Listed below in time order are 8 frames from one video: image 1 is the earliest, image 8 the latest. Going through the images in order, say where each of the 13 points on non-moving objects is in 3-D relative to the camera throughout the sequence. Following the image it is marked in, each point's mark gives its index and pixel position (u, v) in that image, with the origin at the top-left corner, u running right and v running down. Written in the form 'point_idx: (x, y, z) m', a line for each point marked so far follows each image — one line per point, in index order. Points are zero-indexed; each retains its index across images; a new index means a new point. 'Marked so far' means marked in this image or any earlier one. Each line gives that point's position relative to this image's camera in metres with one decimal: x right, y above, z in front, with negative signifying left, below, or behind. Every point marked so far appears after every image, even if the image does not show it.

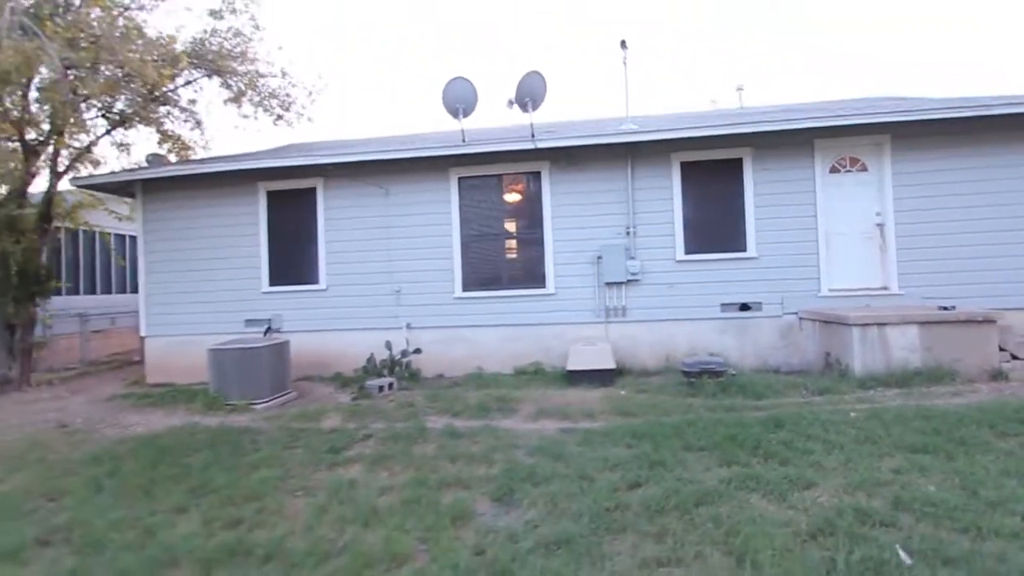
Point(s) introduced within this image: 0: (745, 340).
0: (+4.1, -0.9, +8.5) m
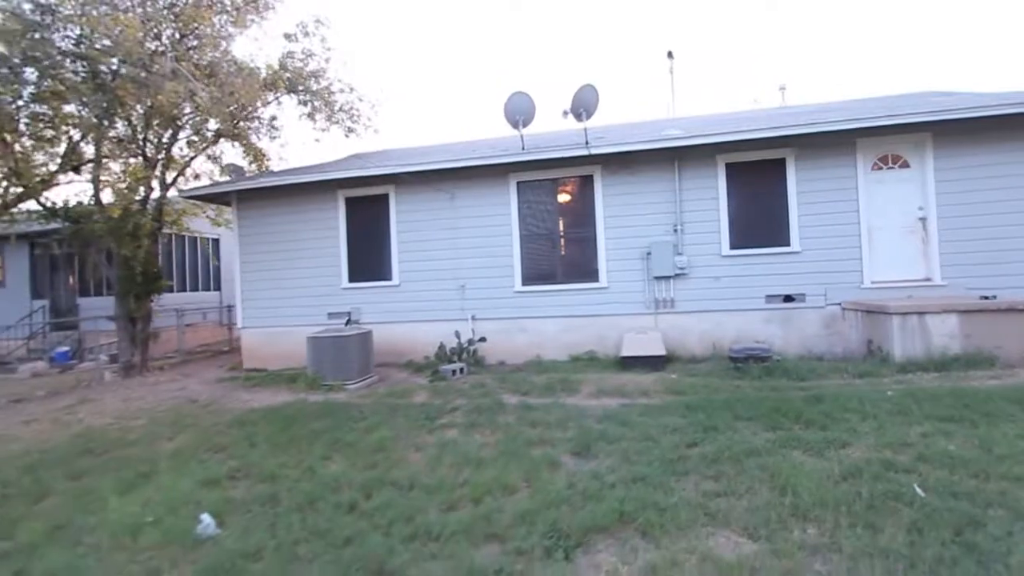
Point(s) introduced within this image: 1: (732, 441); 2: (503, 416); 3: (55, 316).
0: (+5.1, -0.8, +9.0) m
1: (+2.1, -1.4, +4.6) m
2: (-0.1, -1.6, +6.2) m
3: (-14.9, -0.9, +16.0) m
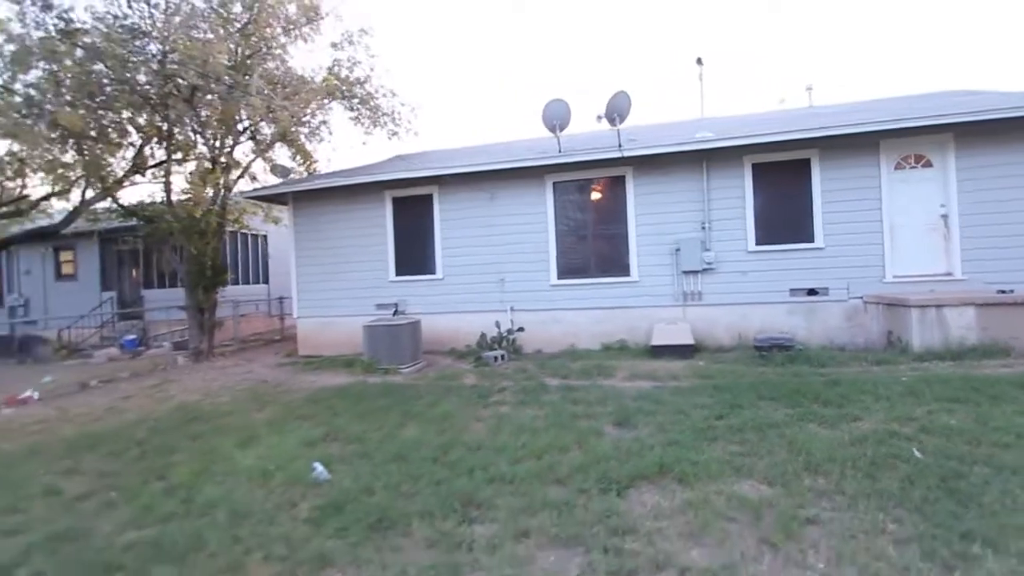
0: (+5.9, -0.6, +9.5) m
1: (+2.6, -1.4, +5.3) m
2: (+0.5, -1.5, +6.9) m
3: (-13.8, -0.7, +17.4) m
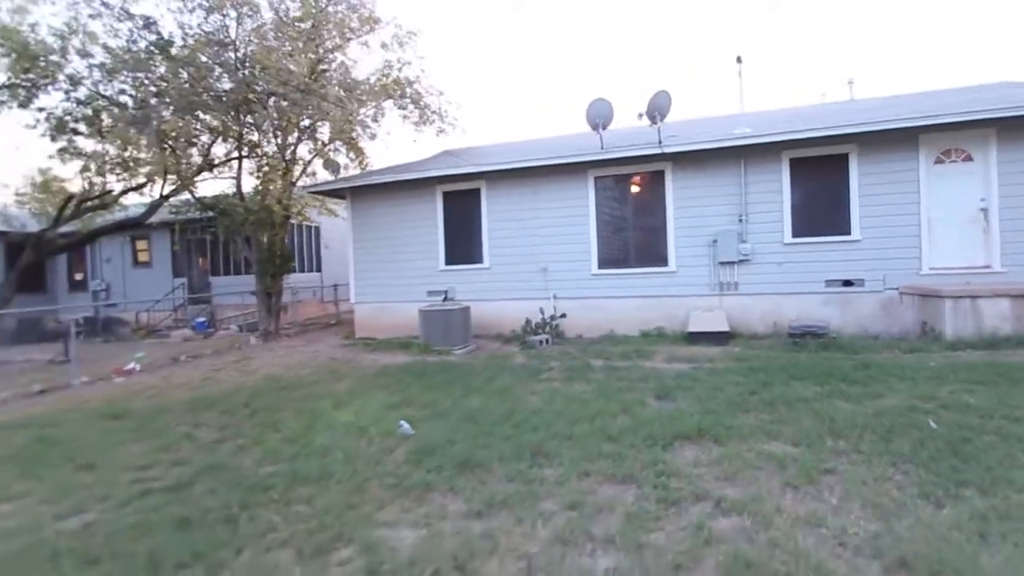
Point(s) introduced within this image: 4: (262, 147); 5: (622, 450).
0: (+6.8, -0.5, +9.9) m
1: (+3.3, -1.2, +5.8) m
2: (+1.3, -1.3, +7.6) m
3: (-12.4, -0.2, +18.9) m
4: (-6.6, +3.7, +13.0) m
5: (+1.0, -1.4, +4.4) m
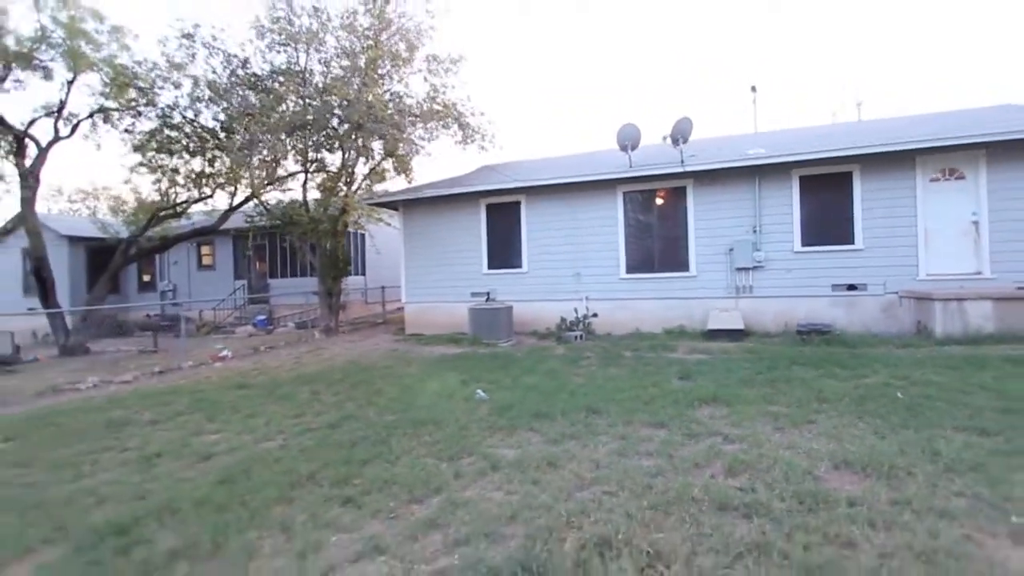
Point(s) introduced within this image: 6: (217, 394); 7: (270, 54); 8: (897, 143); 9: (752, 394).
0: (+7.7, -0.5, +11.1) m
1: (+4.0, -1.2, +7.2) m
2: (+2.1, -1.3, +9.0) m
3: (-11.1, -0.2, +20.8) m
4: (-5.5, +3.7, +14.8) m
5: (+1.7, -1.4, +5.8) m
6: (-4.5, -1.6, +7.6) m
7: (-7.2, +6.9, +14.3) m
8: (+8.2, +3.1, +10.5) m
9: (+3.0, -1.3, +6.1) m
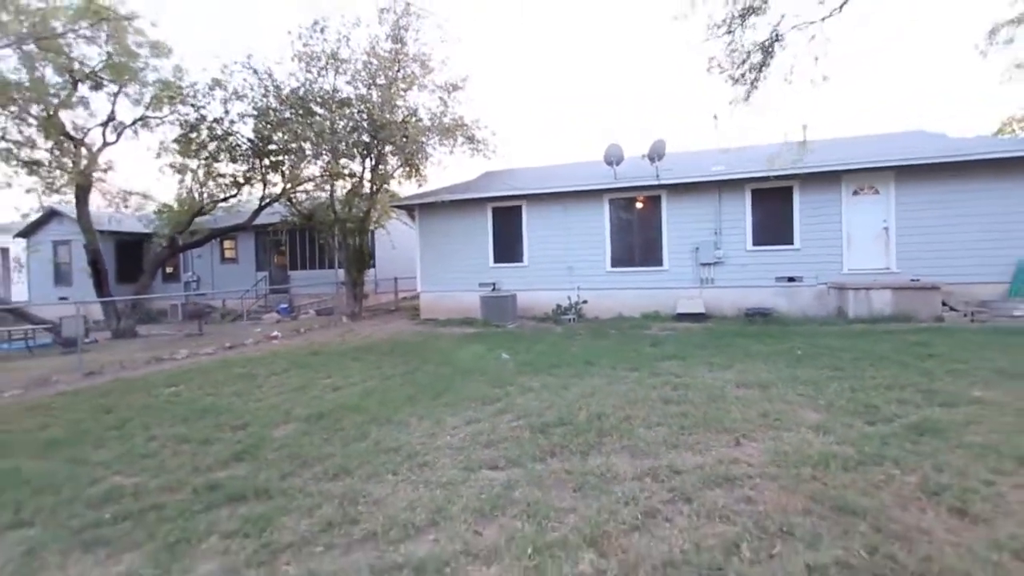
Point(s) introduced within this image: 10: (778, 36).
0: (+7.8, -0.3, +13.8) m
1: (+4.3, -1.1, +9.8) m
2: (+2.3, -1.1, +11.6) m
3: (-11.2, +0.2, +22.9) m
4: (-5.5, +4.0, +17.0) m
5: (+2.0, -1.3, +8.3) m
6: (-4.2, -1.4, +9.9) m
7: (-7.1, +7.2, +16.5) m
8: (+8.4, +3.3, +13.2) m
9: (+3.3, -1.2, +8.7) m
10: (+2.8, +2.7, +5.3) m
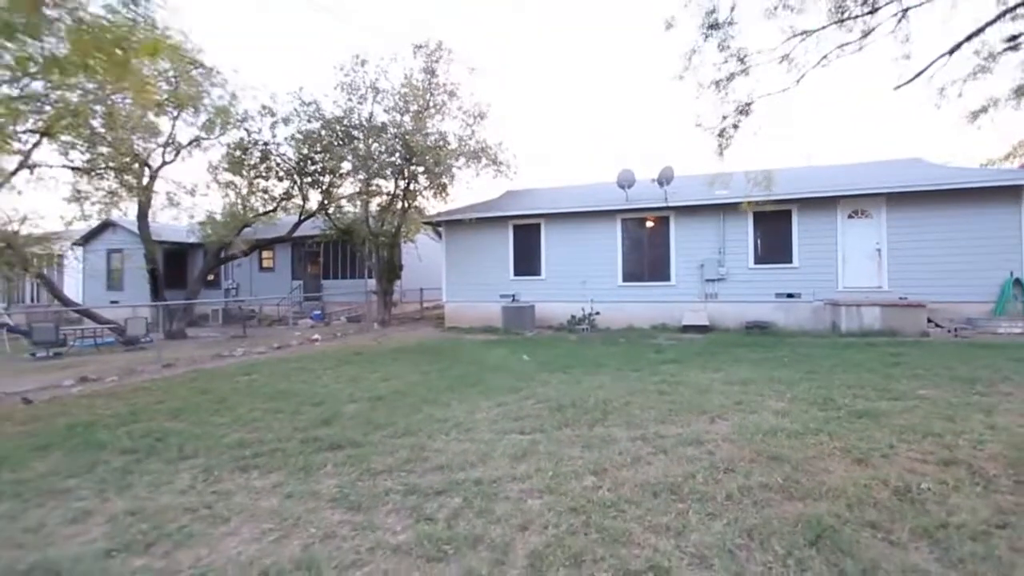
0: (+8.4, -0.8, +14.9) m
1: (+4.7, -1.4, +10.9) m
2: (+2.8, -1.5, +12.8) m
3: (-10.4, -0.2, +24.6) m
4: (-4.7, +3.7, +18.6) m
5: (+2.4, -1.5, +9.5) m
6: (-3.8, -1.6, +11.3) m
7: (-6.3, +6.9, +18.2) m
8: (+9.0, +2.8, +14.3) m
9: (+3.7, -1.4, +9.9) m
10: (+3.2, +2.5, +6.6) m
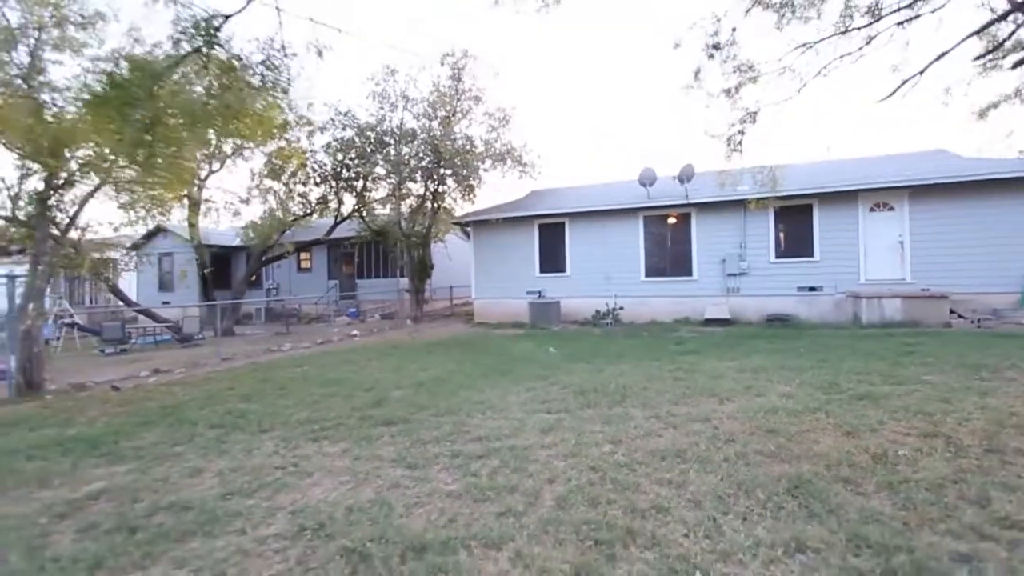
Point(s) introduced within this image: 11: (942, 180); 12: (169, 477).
0: (+9.2, -0.6, +15.1) m
1: (+5.4, -1.2, +11.4) m
2: (+3.6, -1.3, +13.4) m
3: (-9.0, -0.2, +25.8) m
4: (-3.7, +3.8, +19.5) m
5: (+3.0, -1.4, +10.1) m
6: (-3.1, -1.6, +12.3) m
7: (-5.4, +6.9, +19.2) m
8: (+9.8, +3.1, +14.5) m
9: (+4.3, -1.3, +10.4) m
10: (+3.6, +2.6, +7.1) m
11: (+12.0, +3.0, +13.6) m
12: (-3.1, -1.7, +4.4) m
